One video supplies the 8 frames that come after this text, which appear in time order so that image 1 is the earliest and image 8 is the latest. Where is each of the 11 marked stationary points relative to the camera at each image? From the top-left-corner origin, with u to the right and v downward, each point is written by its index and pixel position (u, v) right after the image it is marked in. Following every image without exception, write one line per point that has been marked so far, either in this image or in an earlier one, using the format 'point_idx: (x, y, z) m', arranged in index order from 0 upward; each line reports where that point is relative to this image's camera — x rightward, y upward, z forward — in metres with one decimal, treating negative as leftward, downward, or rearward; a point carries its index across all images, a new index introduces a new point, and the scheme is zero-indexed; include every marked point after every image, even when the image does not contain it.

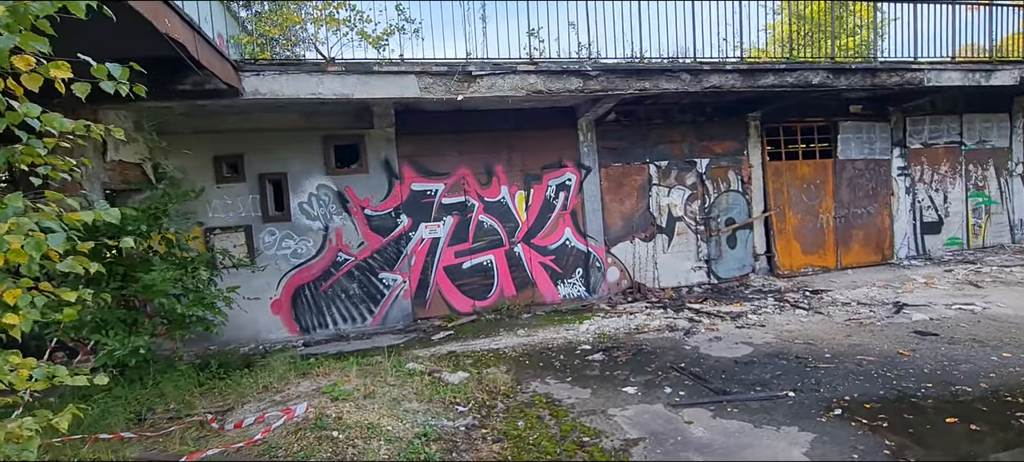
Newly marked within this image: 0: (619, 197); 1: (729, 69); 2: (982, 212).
0: (+1.6, +0.5, +7.6) m
1: (+2.8, +2.1, +6.4) m
2: (+8.9, +0.4, +9.3) m
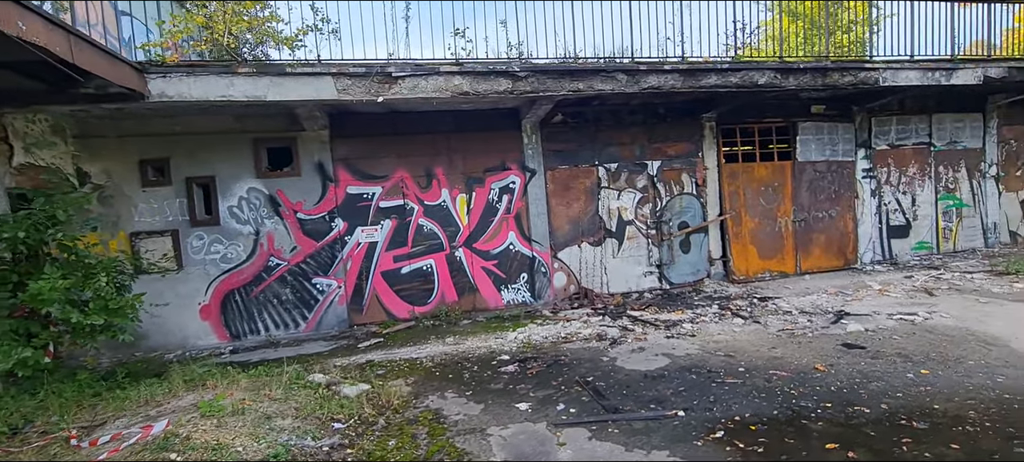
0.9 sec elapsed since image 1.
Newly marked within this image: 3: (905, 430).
0: (+0.8, +0.5, +7.4) m
1: (+1.9, +2.0, +6.2) m
2: (+8.1, +0.3, +9.0) m
3: (+2.5, -1.3, +3.1) m
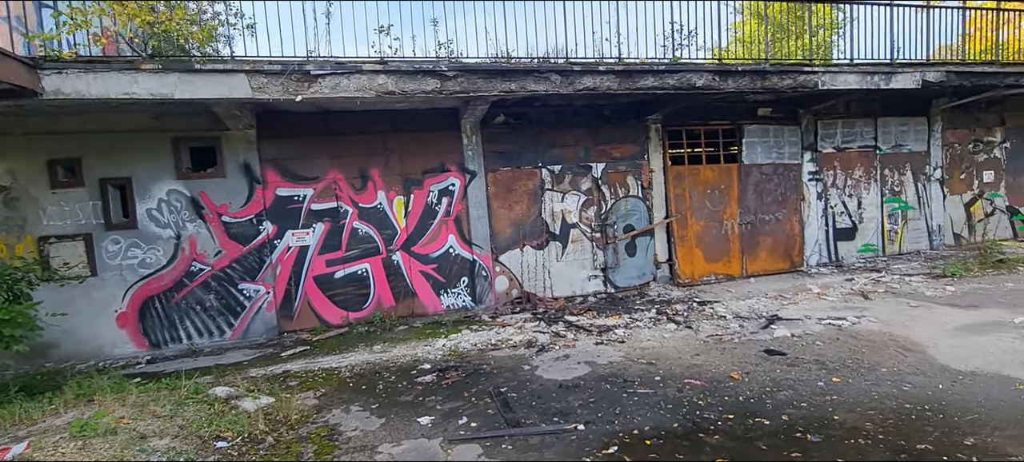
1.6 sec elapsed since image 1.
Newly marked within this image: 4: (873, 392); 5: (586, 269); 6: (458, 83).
0: (-0.1, +0.4, +7.3) m
1: (+1.1, +2.0, +6.1) m
2: (+7.2, +0.2, +9.1) m
3: (+1.8, -1.3, +3.1) m
4: (+2.7, -1.2, +3.7) m
5: (+1.1, -0.6, +7.6) m
6: (-0.6, +1.7, +5.7) m
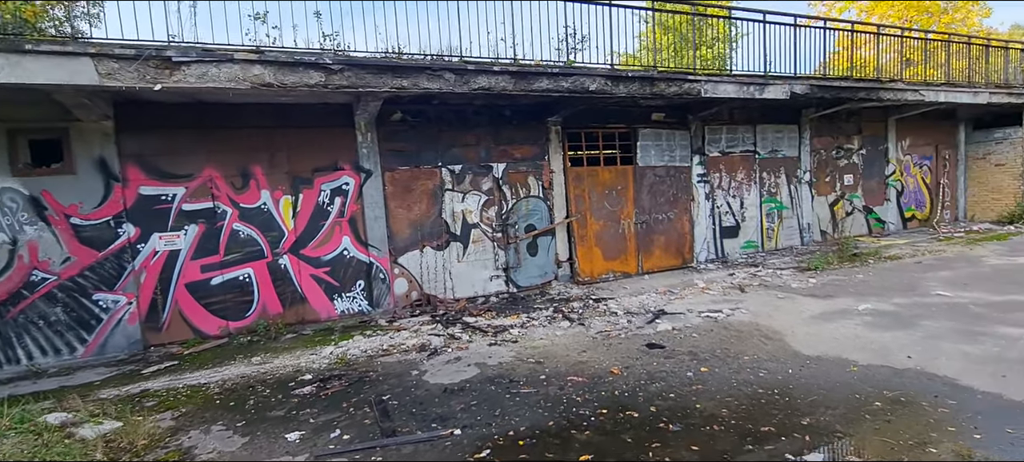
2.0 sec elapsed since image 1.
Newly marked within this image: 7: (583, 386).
0: (-1.5, +0.4, +7.1) m
1: (-0.2, +2.0, +6.0) m
2: (+5.3, +0.3, +10.0) m
3: (+1.0, -1.3, +3.2) m
4: (+1.8, -1.2, +4.0) m
5: (-0.4, -0.6, +7.6) m
6: (-1.8, +1.7, +5.4) m
7: (+0.6, -1.3, +4.1) m
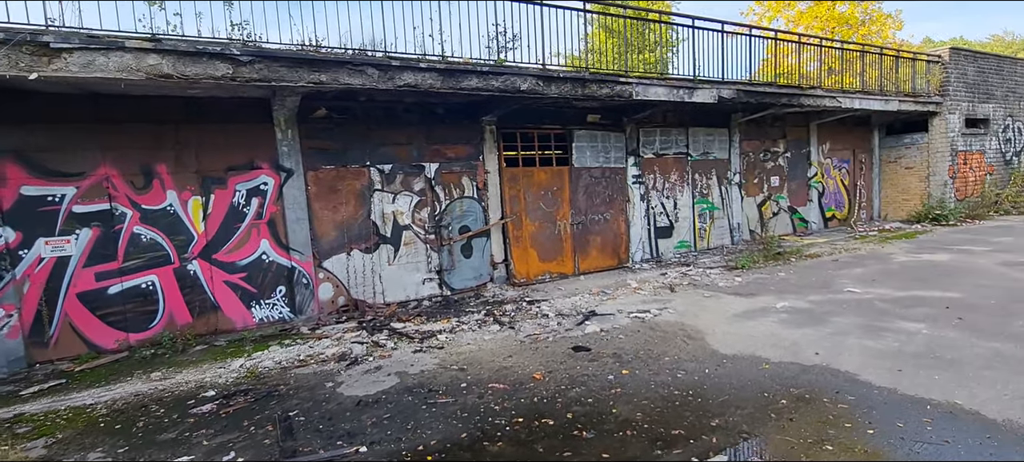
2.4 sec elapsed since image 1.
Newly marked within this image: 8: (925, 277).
0: (-2.5, +0.4, +6.8) m
1: (-1.0, +2.0, +5.8) m
2: (+4.1, +0.3, +10.3) m
3: (+0.4, -1.3, +3.1) m
4: (+1.1, -1.2, +4.0) m
5: (-1.4, -0.6, +7.4) m
6: (-2.6, +1.7, +5.1) m
7: (-0.1, -1.3, +3.9) m
8: (+5.8, -0.6, +6.9) m
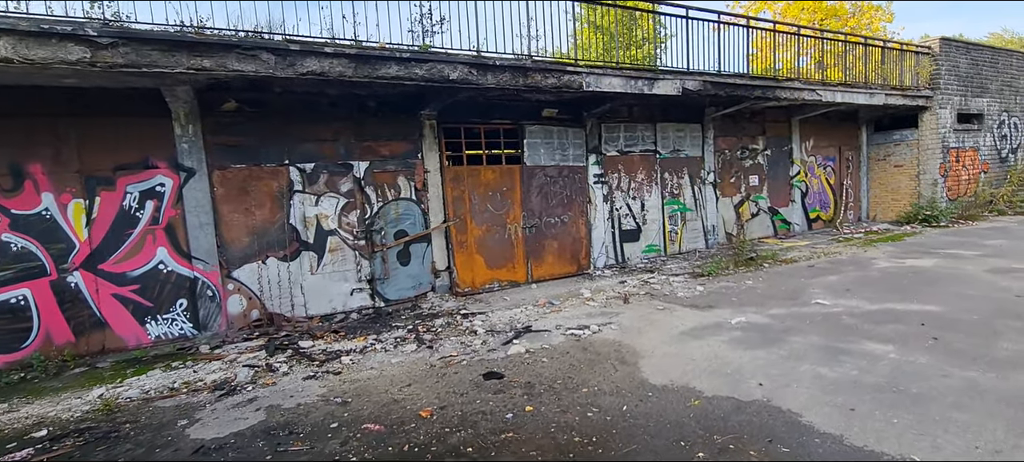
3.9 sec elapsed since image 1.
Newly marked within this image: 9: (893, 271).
0: (-3.3, +0.3, +6.1) m
1: (-1.9, +1.9, +5.2) m
2: (+3.2, +0.2, +9.6) m
3: (-0.5, -1.4, +2.4) m
4: (+0.3, -1.3, +3.3) m
5: (-2.2, -0.7, +6.7) m
6: (-3.5, +1.6, +4.4) m
7: (-0.9, -1.4, +3.3) m
8: (+4.9, -0.7, +6.2) m
9: (+5.5, -0.6, +7.1) m
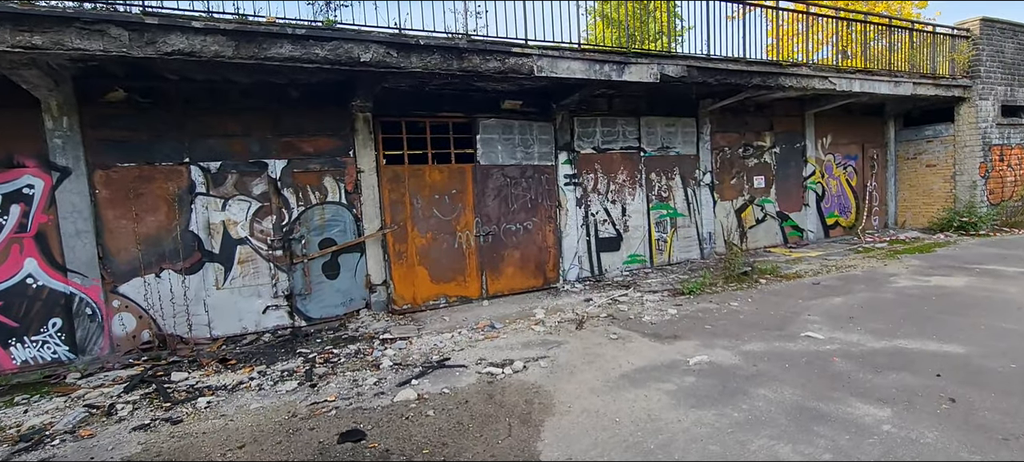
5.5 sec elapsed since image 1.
0: (-4.1, +0.2, +5.3) m
1: (-2.7, +1.8, +4.3) m
2: (+2.7, +0.1, +8.5) m
3: (-1.4, -1.5, +1.5) m
4: (-0.6, -1.4, +2.3) m
5: (-2.9, -0.8, +5.8) m
6: (-4.3, +1.5, +3.6) m
7: (-1.8, -1.5, +2.3) m
8: (+4.1, -0.8, +4.9) m
9: (+4.8, -0.7, +5.9) m
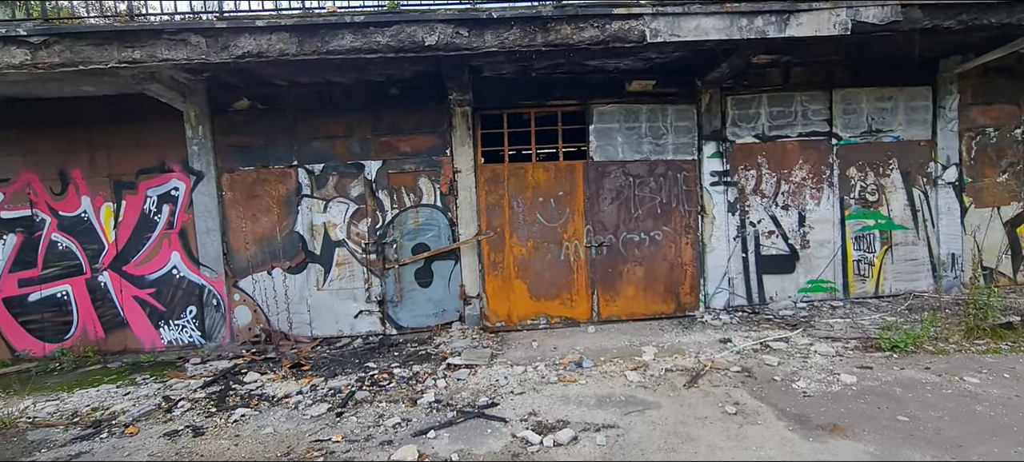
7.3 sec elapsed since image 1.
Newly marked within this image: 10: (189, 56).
0: (-3.0, +0.2, +5.6) m
1: (-2.1, +1.7, +4.2) m
2: (+4.4, -0.1, +6.0) m
3: (-2.1, -1.6, +1.1) m
4: (-1.0, -1.5, +1.6) m
5: (-1.8, -0.8, +5.7) m
6: (-3.9, +1.5, +4.2) m
7: (-2.1, -1.5, +2.1) m
8: (+4.4, -1.1, +2.2) m
9: (+5.3, -1.0, +2.8) m
10: (-2.8, +1.5, +4.2) m
